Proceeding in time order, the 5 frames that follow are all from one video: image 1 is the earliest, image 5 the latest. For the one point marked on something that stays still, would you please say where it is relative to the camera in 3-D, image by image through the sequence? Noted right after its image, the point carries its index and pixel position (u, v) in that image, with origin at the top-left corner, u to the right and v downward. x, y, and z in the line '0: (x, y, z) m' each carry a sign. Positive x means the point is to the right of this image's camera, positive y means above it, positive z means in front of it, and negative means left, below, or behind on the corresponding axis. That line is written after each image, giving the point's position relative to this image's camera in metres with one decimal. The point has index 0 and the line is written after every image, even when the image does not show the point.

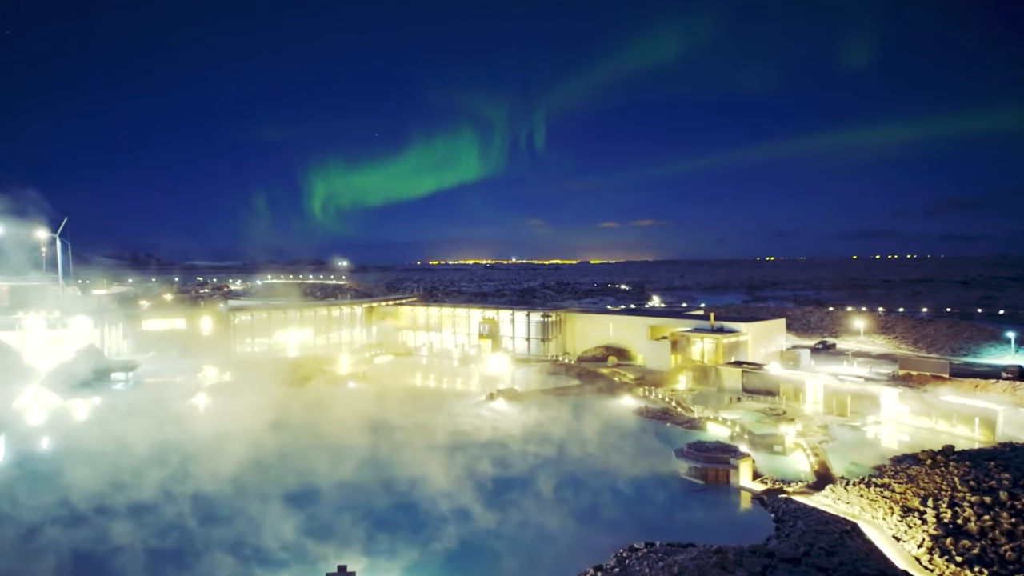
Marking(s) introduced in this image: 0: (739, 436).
0: (+6.2, -4.0, +16.3) m
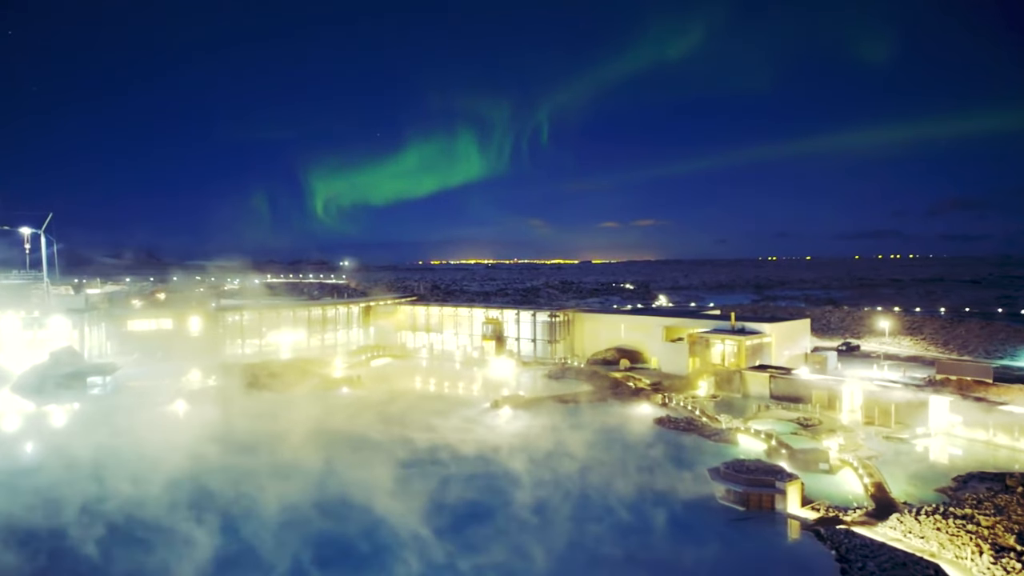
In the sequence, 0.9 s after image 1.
0: (+6.5, -4.0, +14.5) m
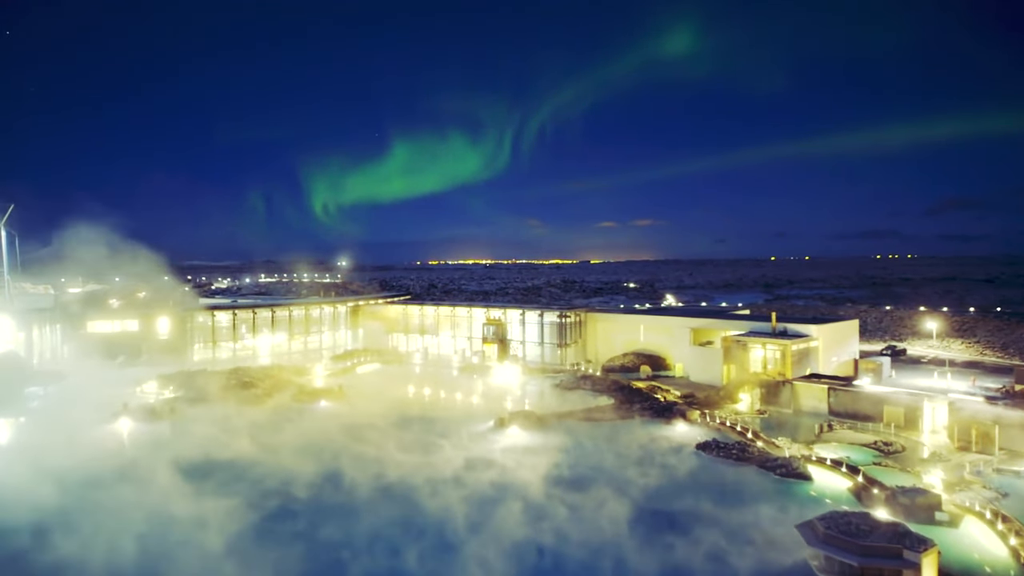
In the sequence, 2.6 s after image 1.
0: (+6.7, -3.8, +11.3) m
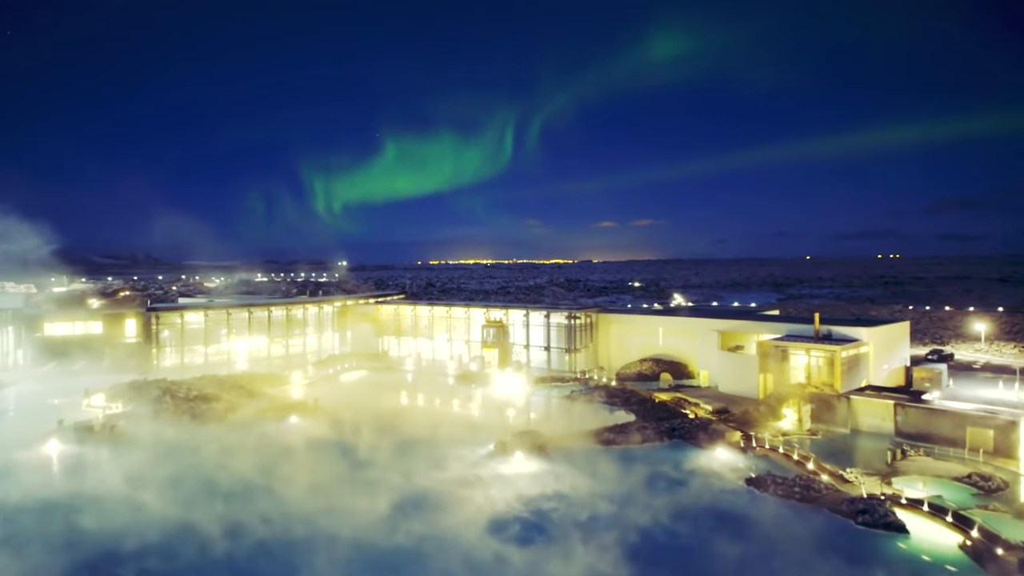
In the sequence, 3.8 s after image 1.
0: (+6.8, -3.7, +8.5) m
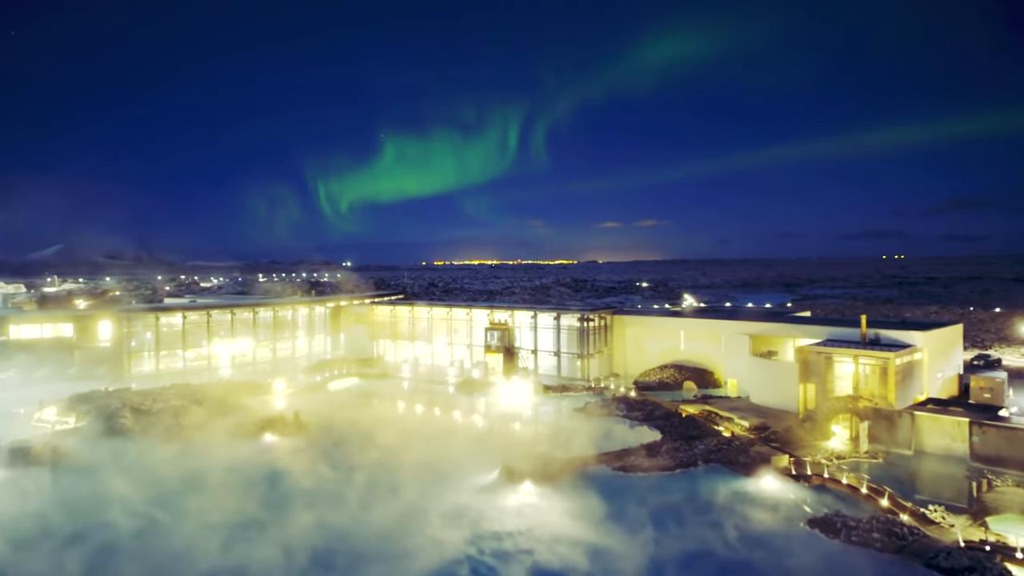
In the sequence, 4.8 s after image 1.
0: (+6.9, -3.7, +6.4) m
